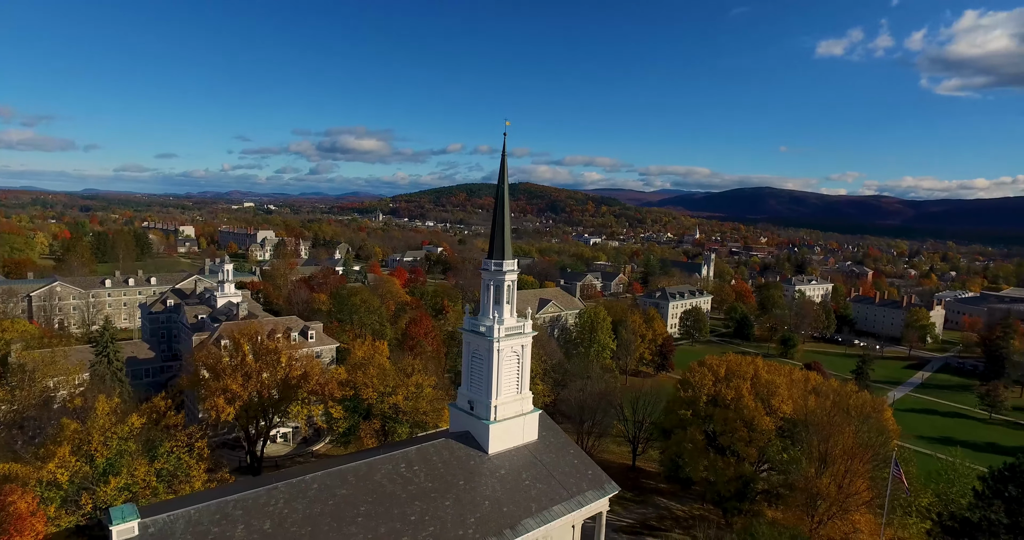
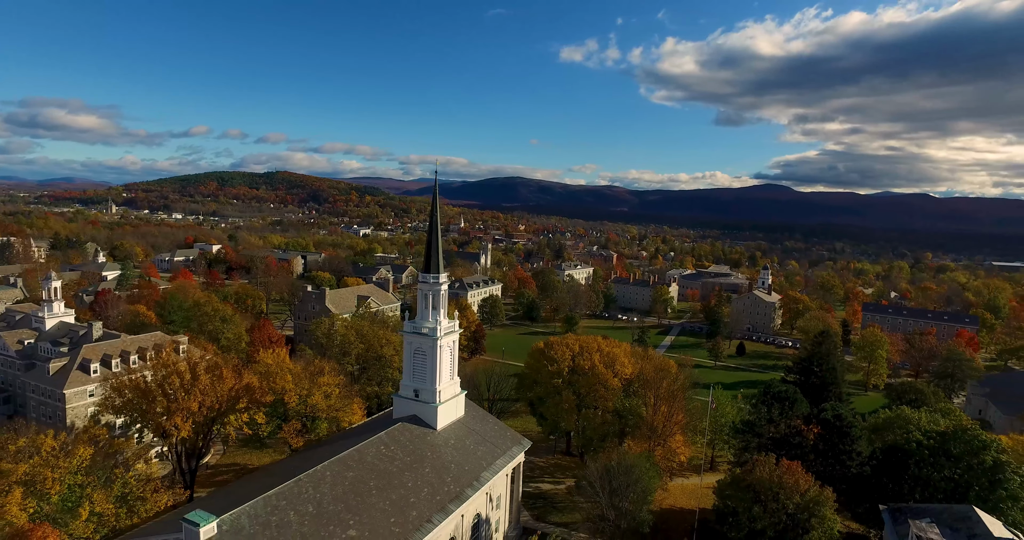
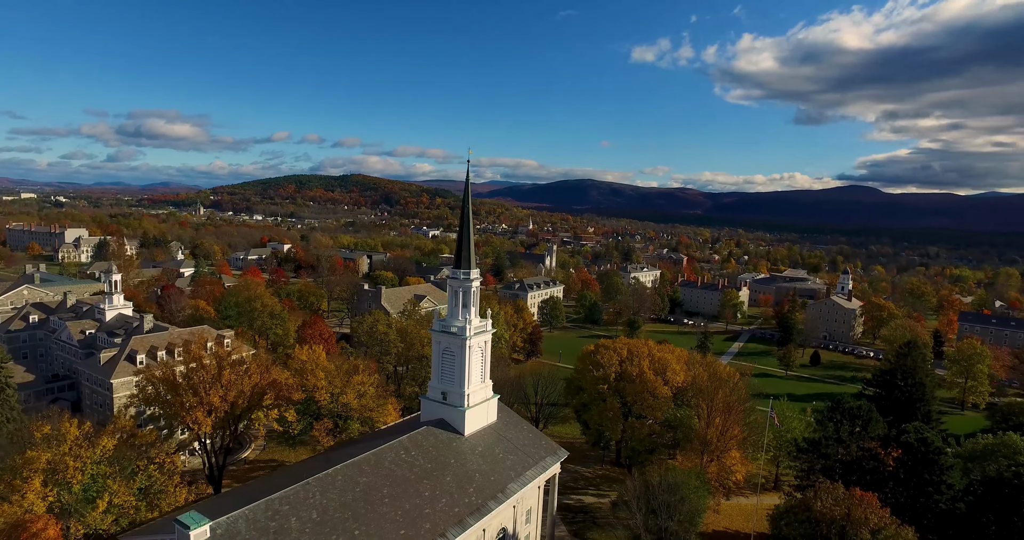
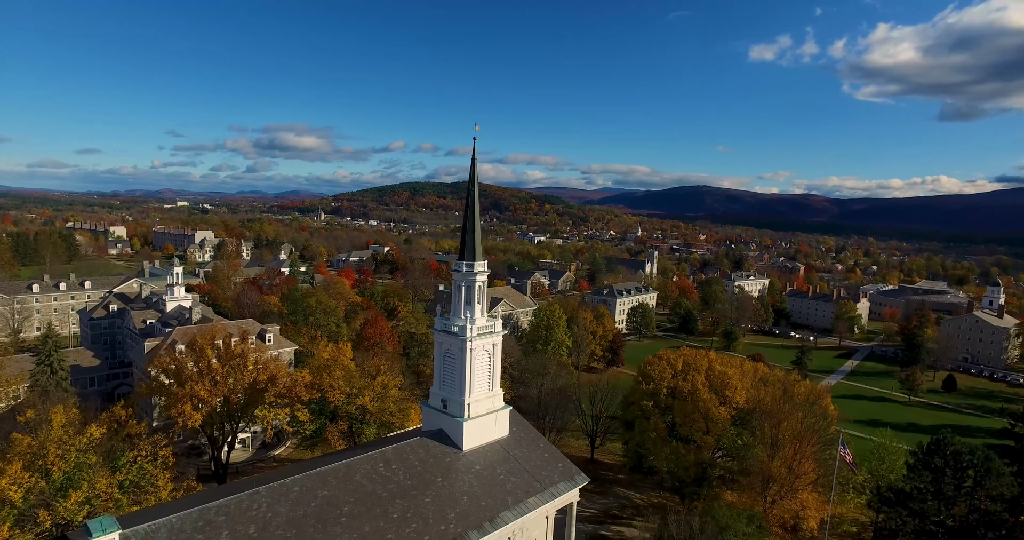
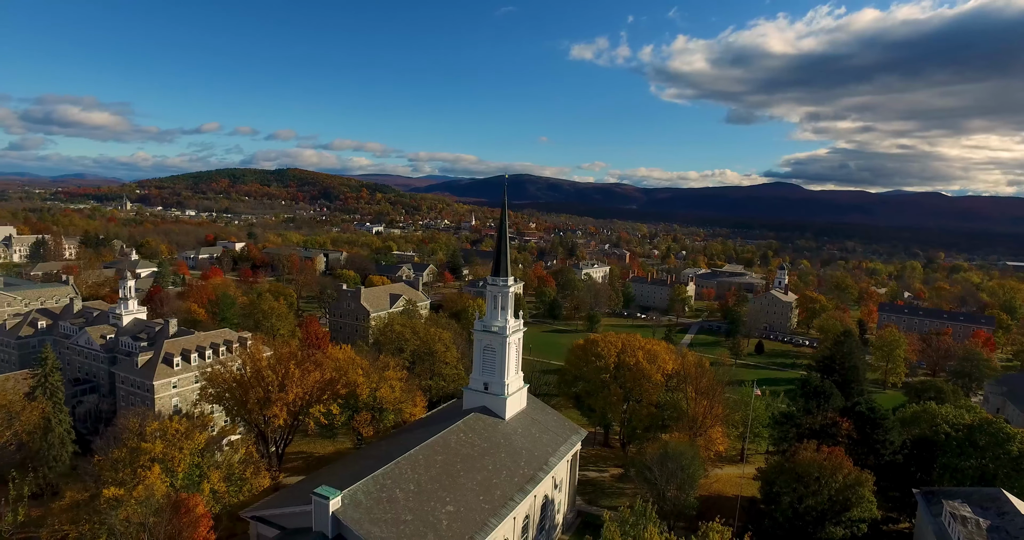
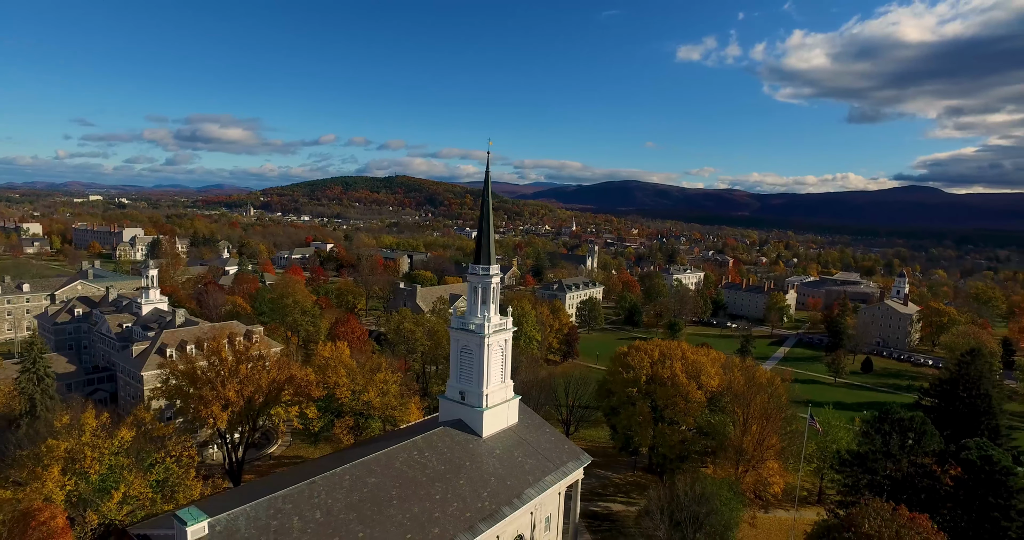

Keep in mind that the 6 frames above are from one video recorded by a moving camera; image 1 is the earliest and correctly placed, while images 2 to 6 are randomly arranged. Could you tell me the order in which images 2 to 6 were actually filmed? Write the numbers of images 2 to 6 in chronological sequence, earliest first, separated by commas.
4, 6, 3, 2, 5
